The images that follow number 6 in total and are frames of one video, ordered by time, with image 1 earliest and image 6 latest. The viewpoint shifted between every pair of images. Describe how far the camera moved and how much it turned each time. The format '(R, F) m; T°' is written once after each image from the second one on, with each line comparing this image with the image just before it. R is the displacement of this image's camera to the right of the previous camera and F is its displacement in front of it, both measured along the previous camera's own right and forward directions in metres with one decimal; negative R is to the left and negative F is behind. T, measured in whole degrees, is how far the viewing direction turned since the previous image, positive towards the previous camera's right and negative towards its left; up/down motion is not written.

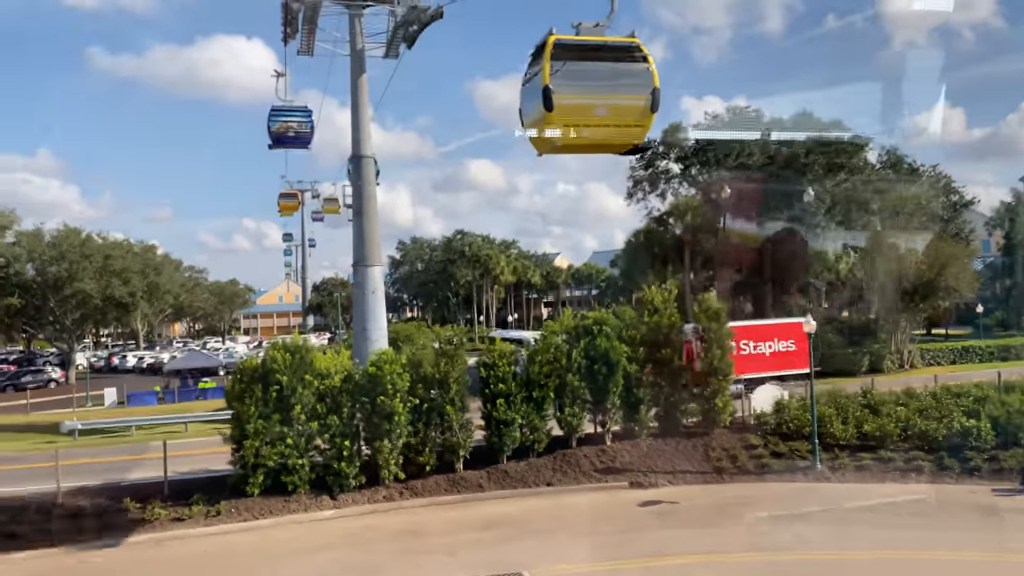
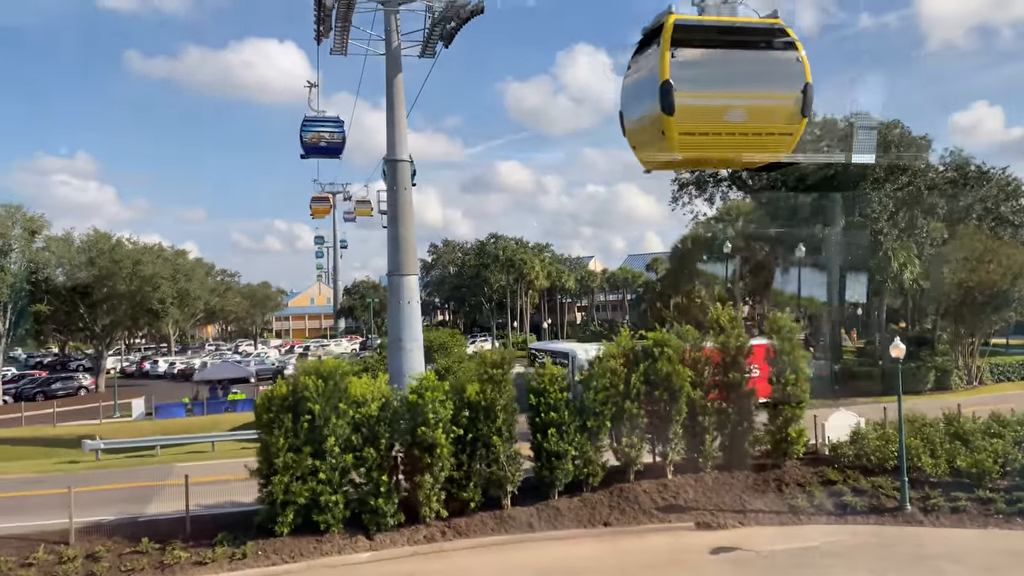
(-0.2, +0.6) m; -2°
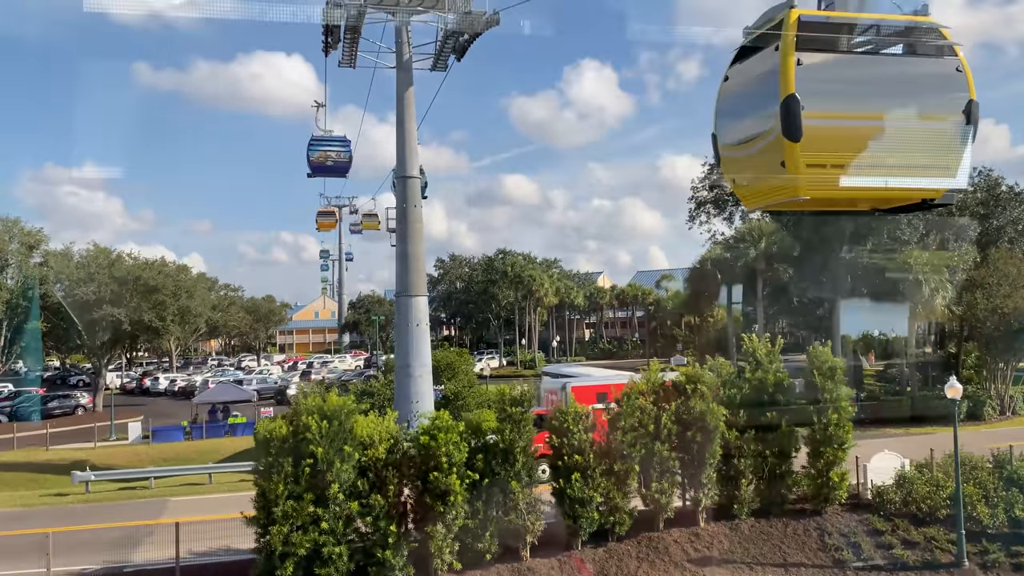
(-0.1, +0.5) m; 0°
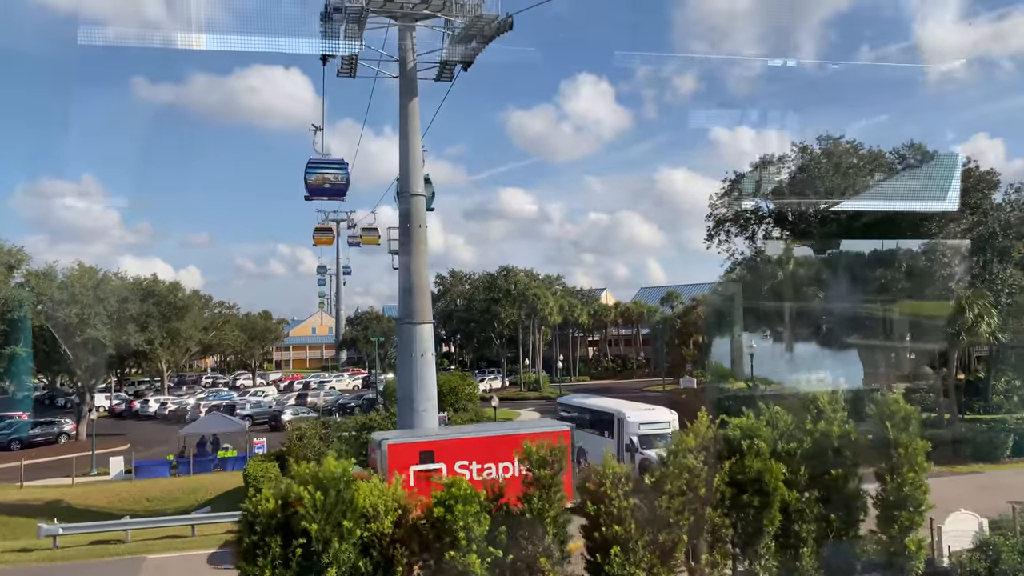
(-0.2, +0.8) m; 0°
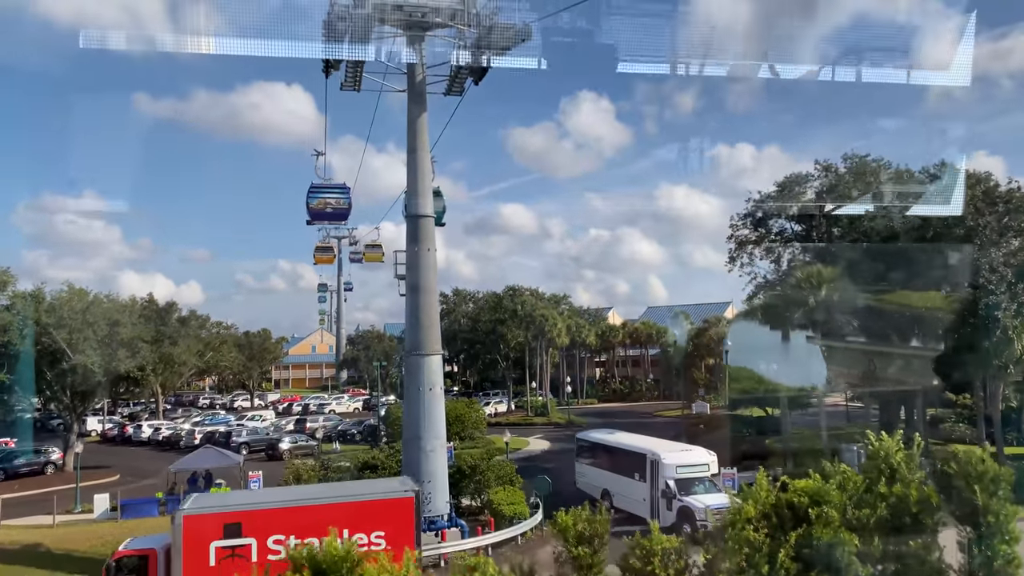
(-0.2, +0.7) m; 0°
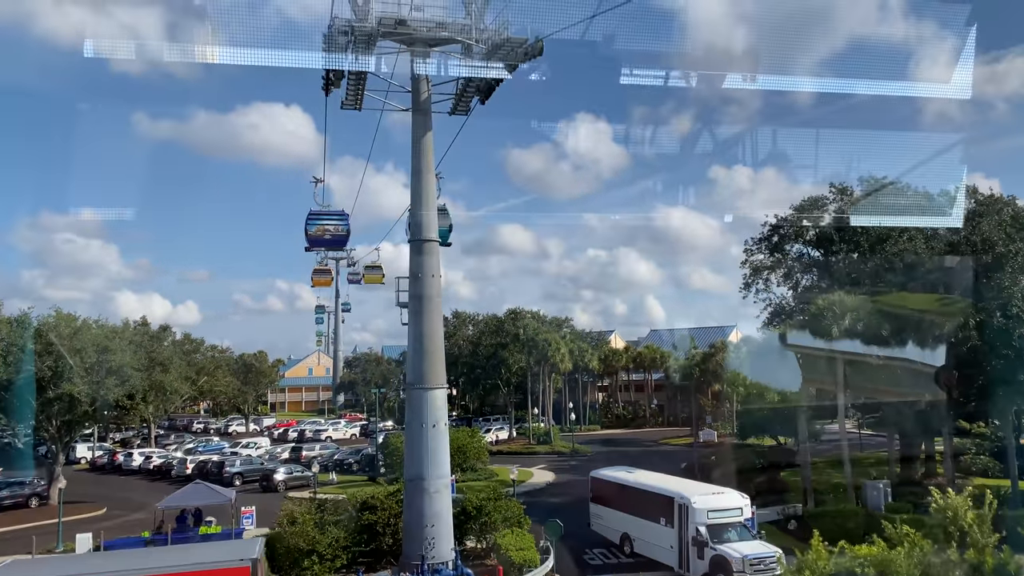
(-0.1, +0.5) m; 0°
